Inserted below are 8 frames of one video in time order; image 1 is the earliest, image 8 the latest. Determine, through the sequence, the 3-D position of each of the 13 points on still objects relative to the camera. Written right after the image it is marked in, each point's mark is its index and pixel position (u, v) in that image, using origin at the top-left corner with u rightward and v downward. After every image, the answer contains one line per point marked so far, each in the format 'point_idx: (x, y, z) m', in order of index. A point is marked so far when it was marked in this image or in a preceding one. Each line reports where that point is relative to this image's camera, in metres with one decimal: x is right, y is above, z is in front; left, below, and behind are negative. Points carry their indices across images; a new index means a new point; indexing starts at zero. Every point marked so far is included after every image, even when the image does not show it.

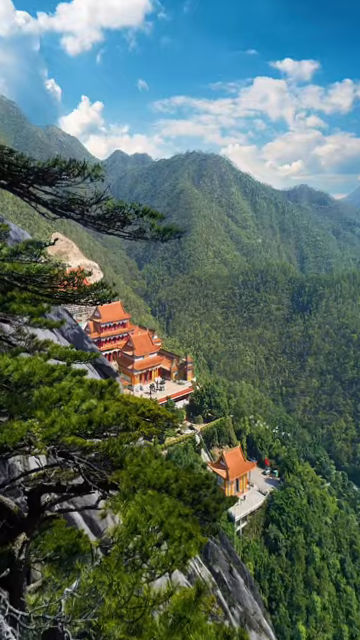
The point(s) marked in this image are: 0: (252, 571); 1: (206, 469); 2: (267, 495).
0: (+2.8, -9.7, +16.6) m
1: (+1.1, -6.4, +18.1) m
2: (+3.9, -7.9, +19.2) m
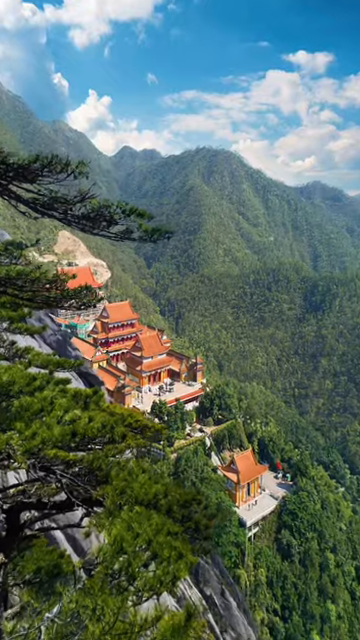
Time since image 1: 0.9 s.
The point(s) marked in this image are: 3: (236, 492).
0: (+3.2, -9.7, +16.1) m
1: (+1.5, -6.4, +17.7) m
2: (+4.3, -7.9, +18.6) m
3: (+2.3, -7.0, +17.4) m
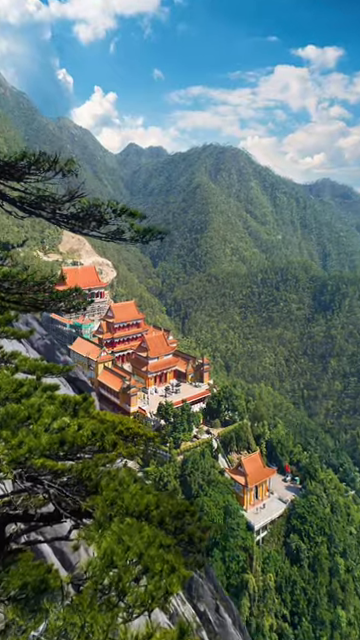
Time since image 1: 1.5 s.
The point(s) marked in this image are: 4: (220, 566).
0: (+3.4, -9.7, +15.7) m
1: (+1.8, -6.4, +17.3) m
2: (+4.6, -7.9, +18.3) m
3: (+2.5, -7.0, +17.1) m
4: (+1.4, -8.6, +15.0) m
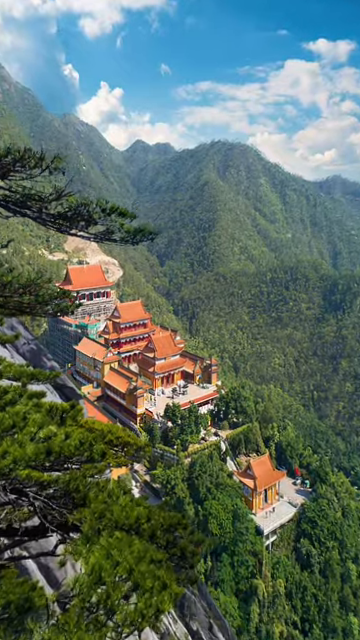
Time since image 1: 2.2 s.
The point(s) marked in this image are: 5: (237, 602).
0: (+3.7, -9.7, +15.3) m
1: (+2.1, -6.3, +17.0) m
2: (+4.9, -7.9, +17.8) m
3: (+2.8, -7.0, +16.7) m
4: (+1.7, -8.6, +14.7) m
5: (+1.9, -9.5, +14.4) m
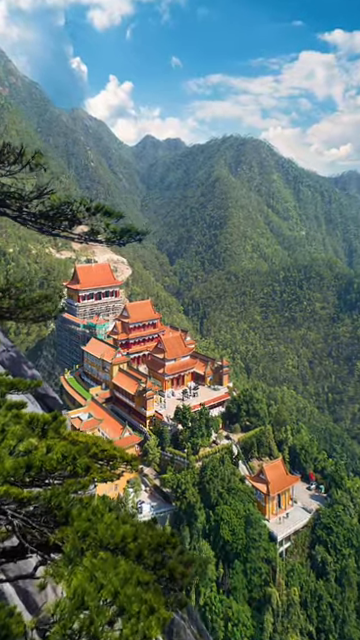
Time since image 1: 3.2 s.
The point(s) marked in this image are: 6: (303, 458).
0: (+4.1, -9.6, +14.8) m
1: (+2.5, -6.3, +16.5) m
2: (+5.4, -7.9, +17.3) m
3: (+3.2, -7.0, +16.2) m
4: (+2.0, -8.6, +14.2) m
5: (+2.3, -9.5, +13.9) m
6: (+5.8, -6.4, +19.9) m
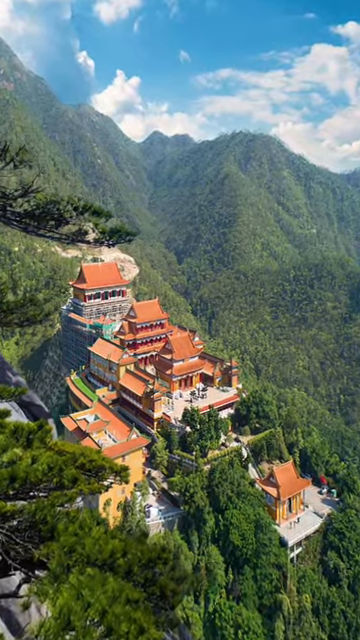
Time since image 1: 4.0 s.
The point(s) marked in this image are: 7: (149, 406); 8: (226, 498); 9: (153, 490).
0: (+4.4, -9.6, +14.4) m
1: (+2.8, -6.3, +16.1) m
2: (+5.7, -7.8, +16.8) m
3: (+3.5, -7.0, +15.8) m
4: (+2.3, -8.6, +13.8) m
5: (+2.6, -9.5, +13.5) m
6: (+6.1, -6.4, +19.4) m
7: (-1.3, -3.5, +17.6) m
8: (+1.6, -6.3, +15.1) m
9: (-1.0, -6.3, +15.8) m
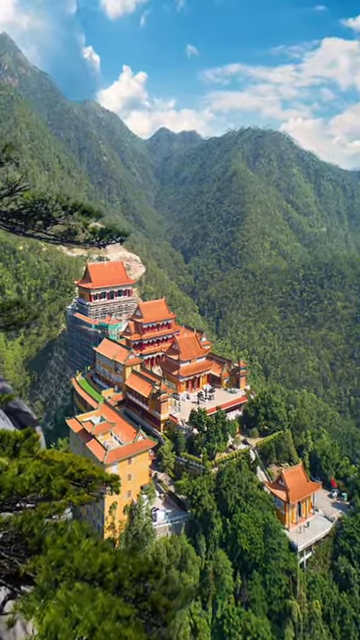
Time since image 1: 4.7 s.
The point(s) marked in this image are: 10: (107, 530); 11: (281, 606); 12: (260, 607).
0: (+4.6, -9.6, +14.0) m
1: (+3.1, -6.3, +15.8) m
2: (+6.0, -7.8, +16.4) m
3: (+3.8, -7.0, +15.5) m
4: (+2.5, -8.6, +13.5) m
5: (+2.8, -9.5, +13.2) m
6: (+6.5, -6.4, +19.0) m
7: (-1.0, -3.5, +17.4) m
8: (+1.9, -6.3, +14.8) m
9: (-0.7, -6.3, +15.5) m
10: (-2.3, -6.7, +13.6) m
11: (+3.2, -9.1, +13.5) m
12: (+2.5, -9.0, +13.3) m
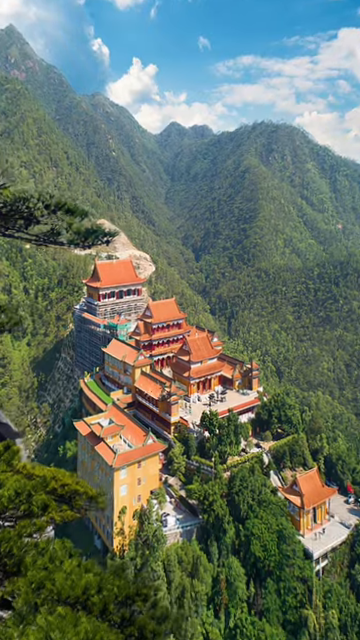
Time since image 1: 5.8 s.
0: (+5.0, -9.6, +13.5) m
1: (+3.5, -6.3, +15.3) m
2: (+6.4, -7.8, +15.9) m
3: (+4.2, -7.0, +14.9) m
4: (+2.8, -8.6, +13.0) m
5: (+3.1, -9.5, +12.7) m
6: (+6.9, -6.4, +18.4) m
7: (-0.6, -3.5, +17.0) m
8: (+2.3, -6.3, +14.3) m
9: (-0.4, -6.3, +15.1) m
10: (-2.0, -6.7, +13.2) m
11: (+3.5, -9.1, +12.9) m
12: (+2.8, -9.0, +12.8) m
